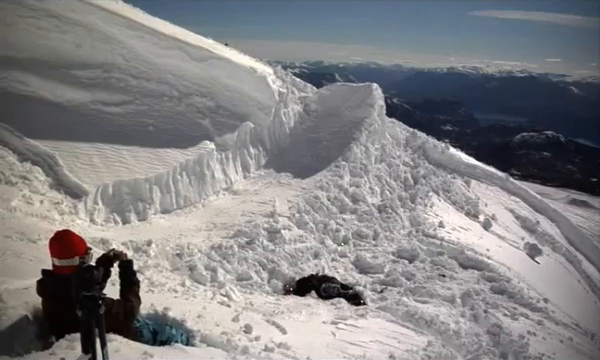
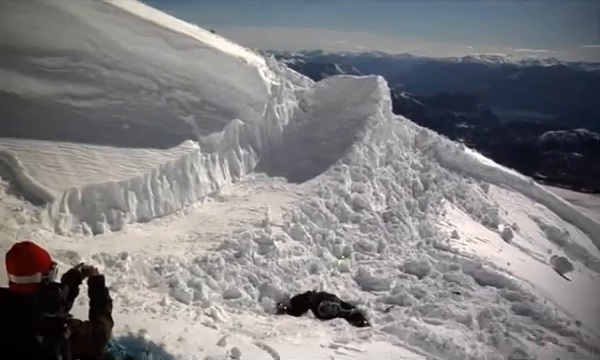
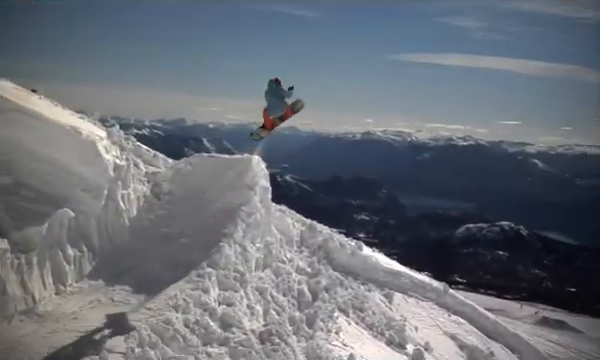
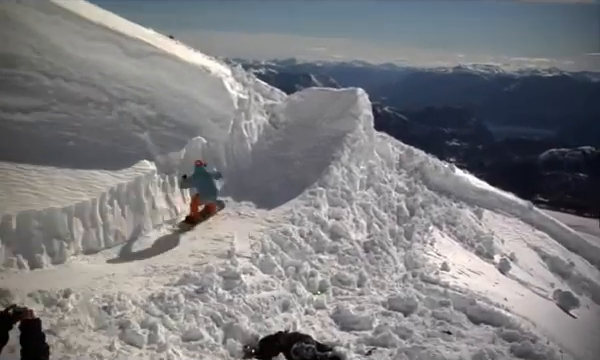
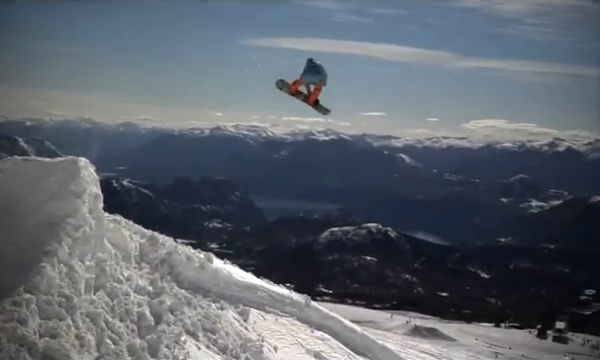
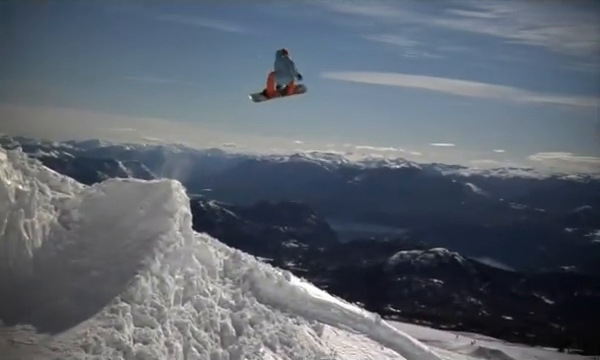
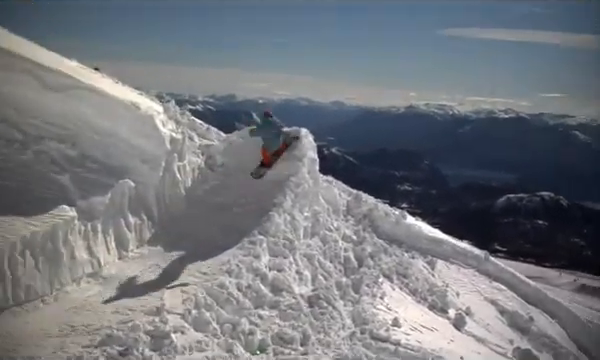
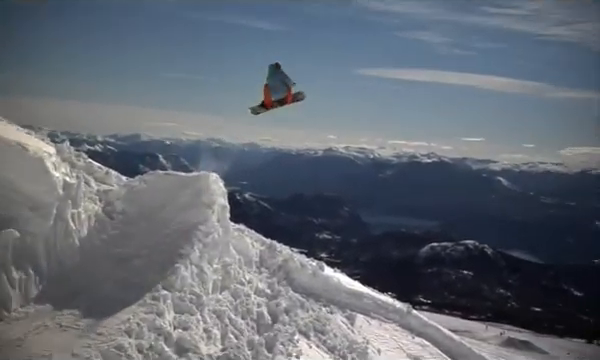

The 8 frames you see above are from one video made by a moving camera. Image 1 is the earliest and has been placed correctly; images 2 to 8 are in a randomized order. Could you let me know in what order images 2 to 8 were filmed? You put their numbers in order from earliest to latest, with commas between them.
2, 4, 7, 3, 8, 6, 5
